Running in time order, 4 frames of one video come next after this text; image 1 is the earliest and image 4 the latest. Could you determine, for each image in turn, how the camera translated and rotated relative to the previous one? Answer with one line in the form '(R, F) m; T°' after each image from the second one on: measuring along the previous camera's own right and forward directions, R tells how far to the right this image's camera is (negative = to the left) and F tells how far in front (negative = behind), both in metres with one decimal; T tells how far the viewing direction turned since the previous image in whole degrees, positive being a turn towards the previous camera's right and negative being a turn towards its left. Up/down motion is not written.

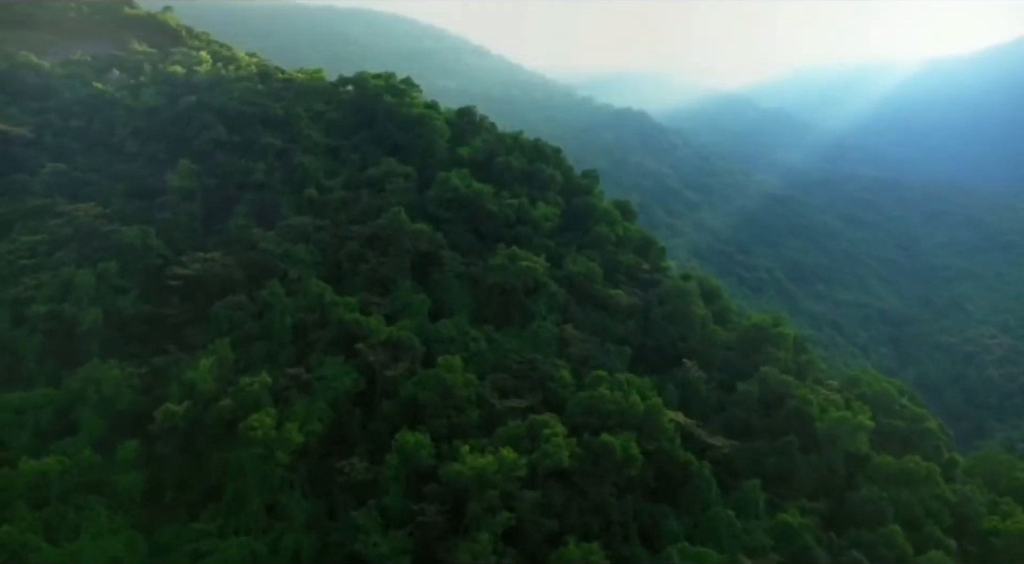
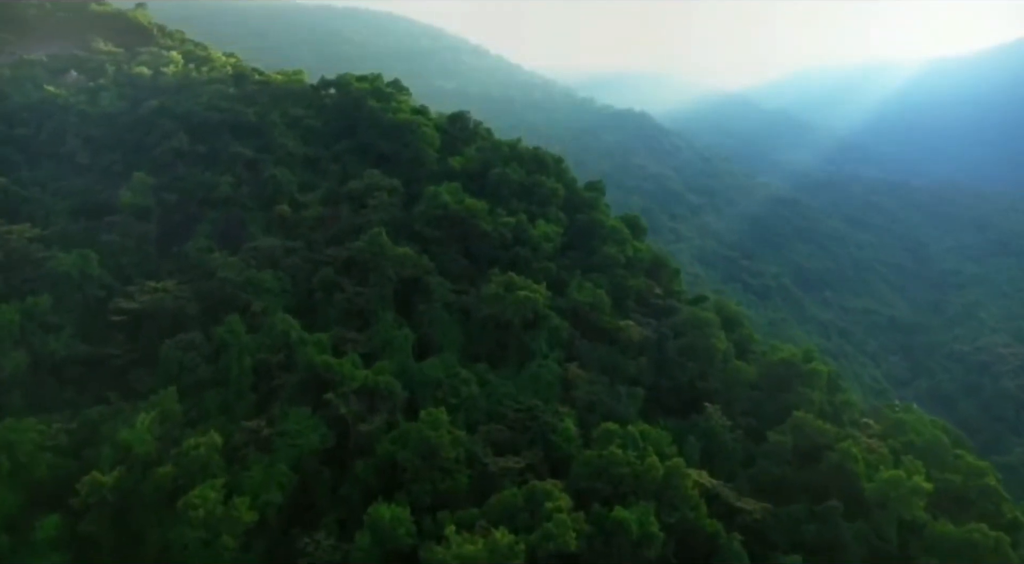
(+0.1, +2.5) m; 0°
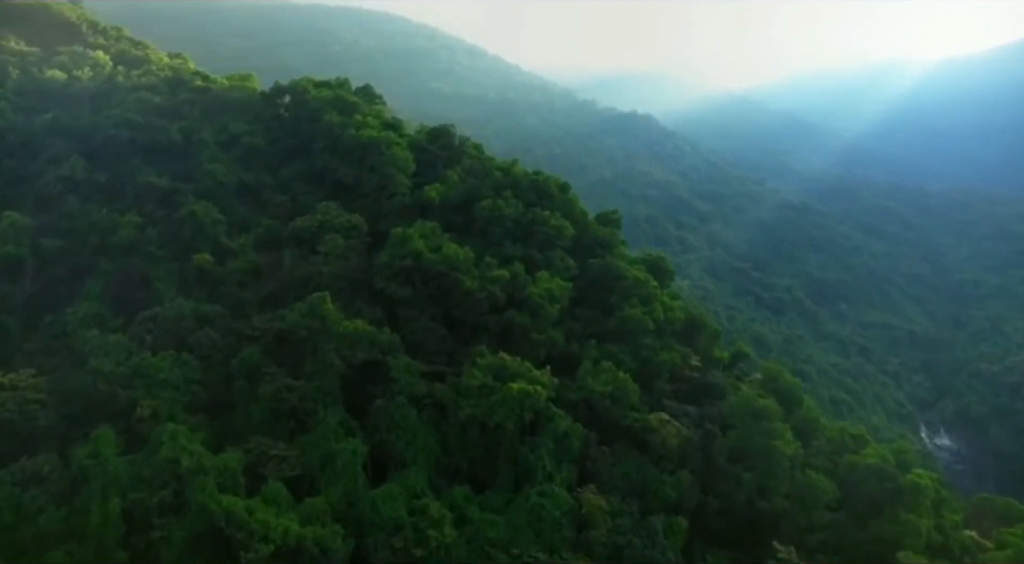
(+0.1, +4.8) m; 0°
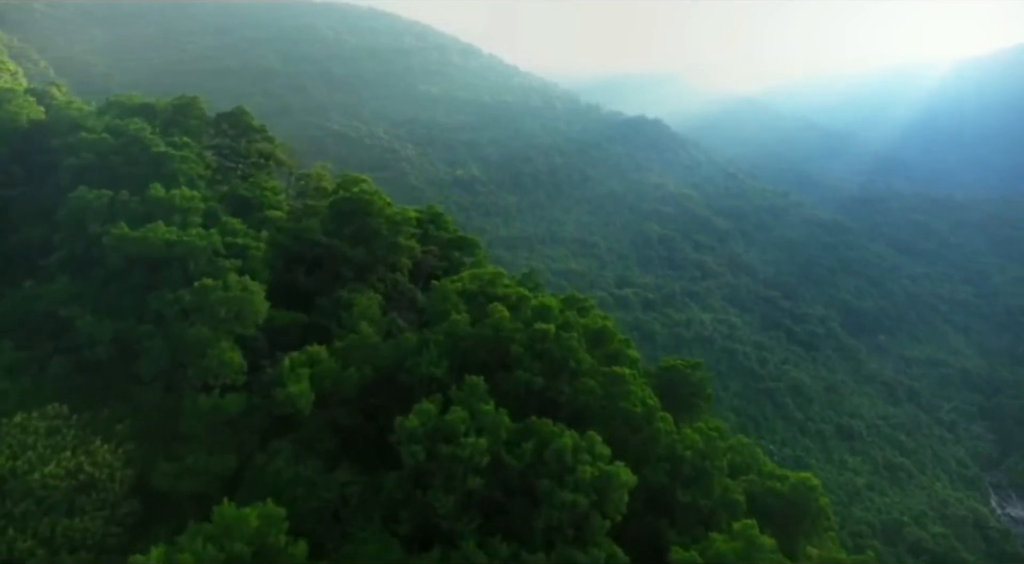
(+0.2, +10.3) m; 0°
